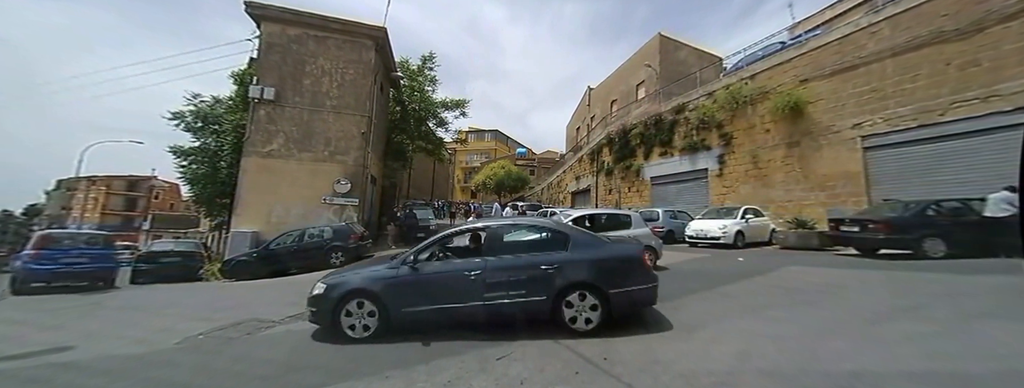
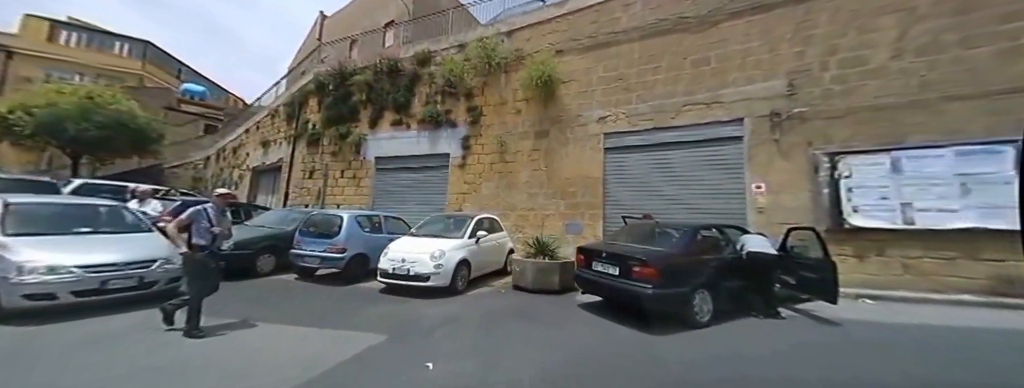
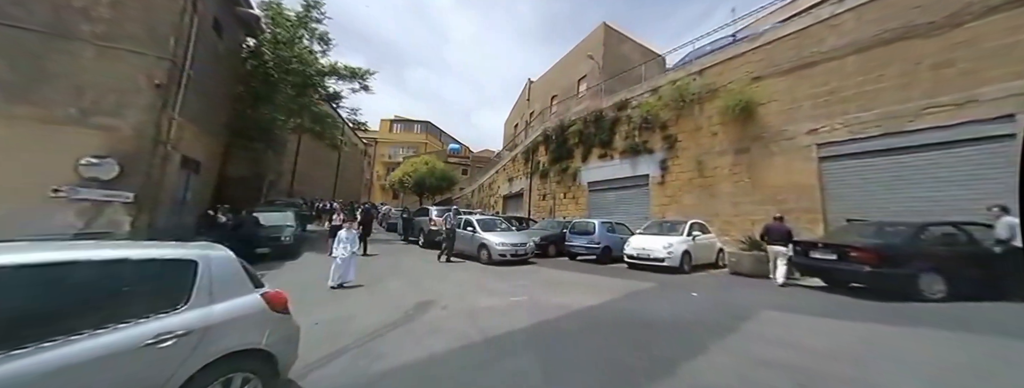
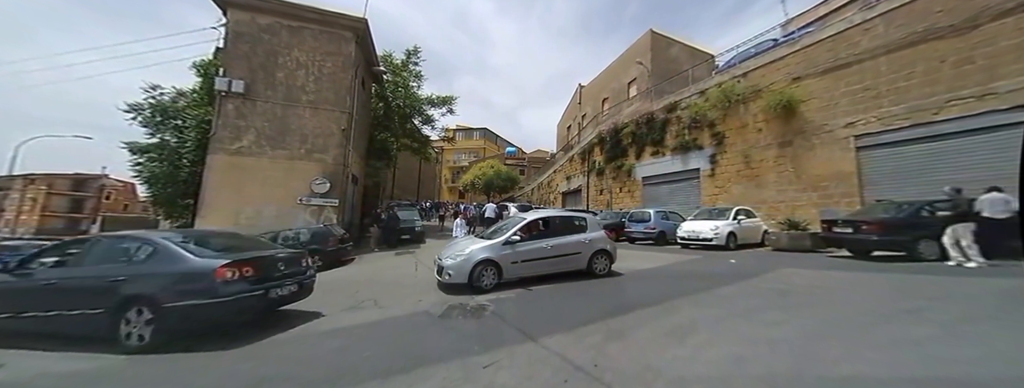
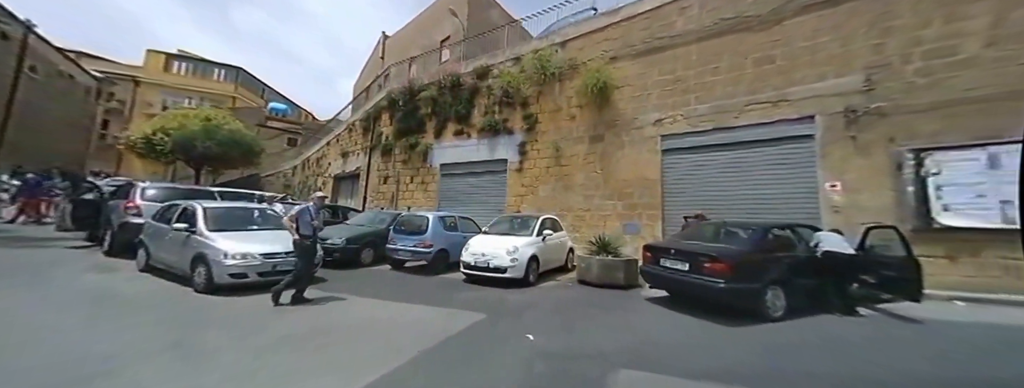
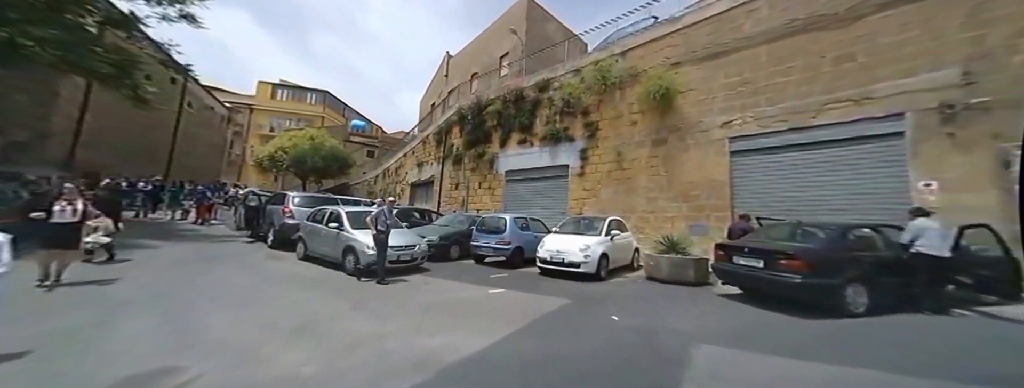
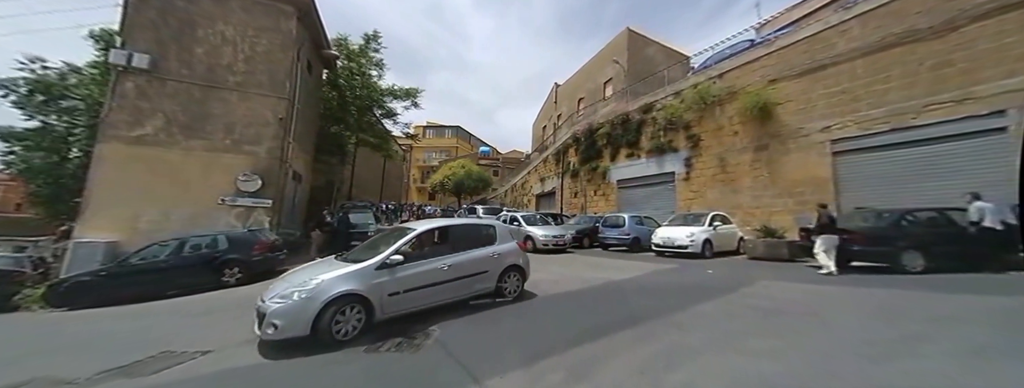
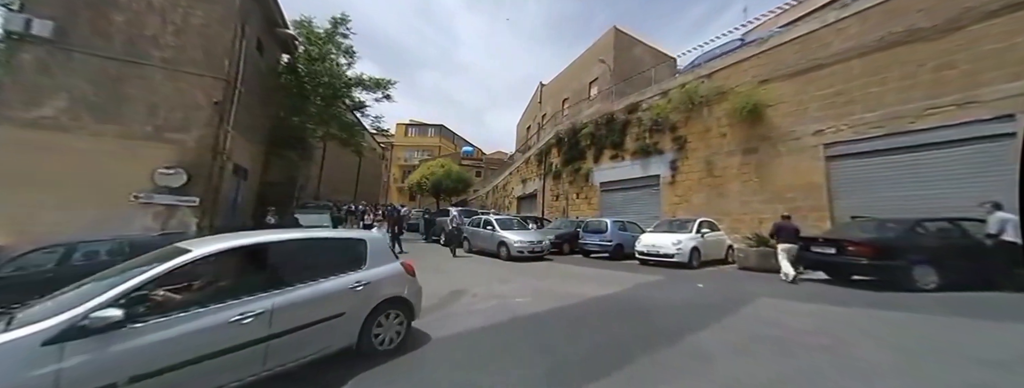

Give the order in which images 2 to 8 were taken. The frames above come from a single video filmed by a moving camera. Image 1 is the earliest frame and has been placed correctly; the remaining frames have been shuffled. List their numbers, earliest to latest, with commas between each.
4, 7, 8, 3, 6, 5, 2
